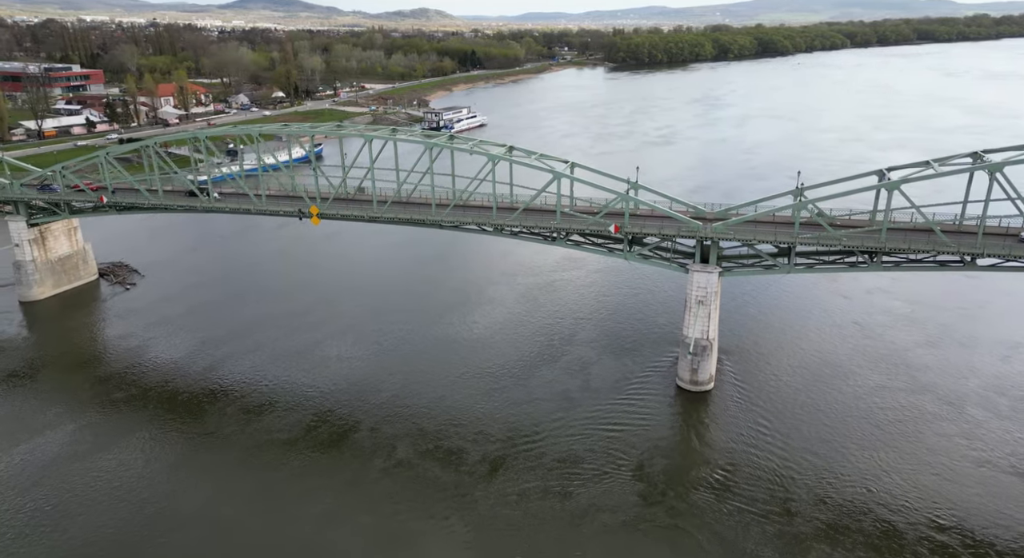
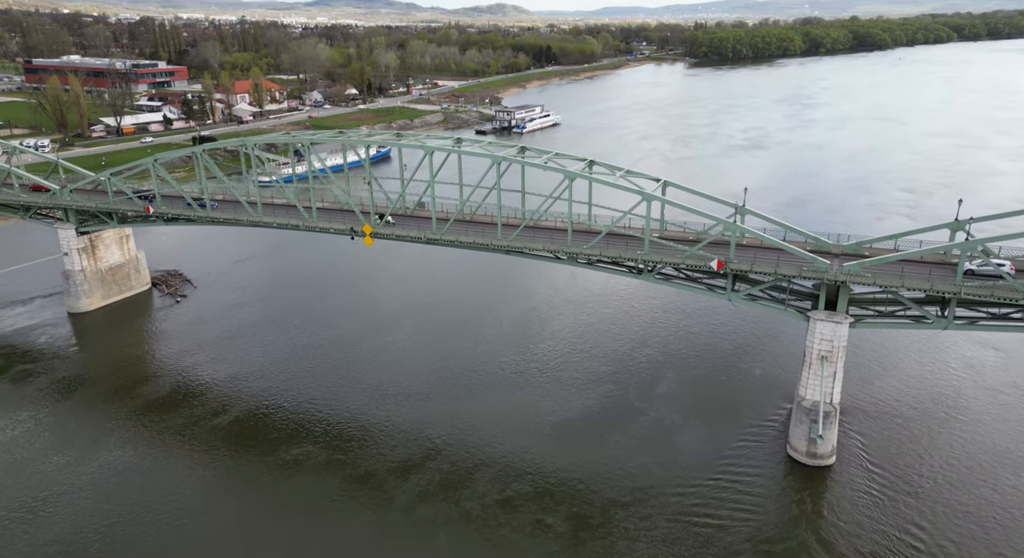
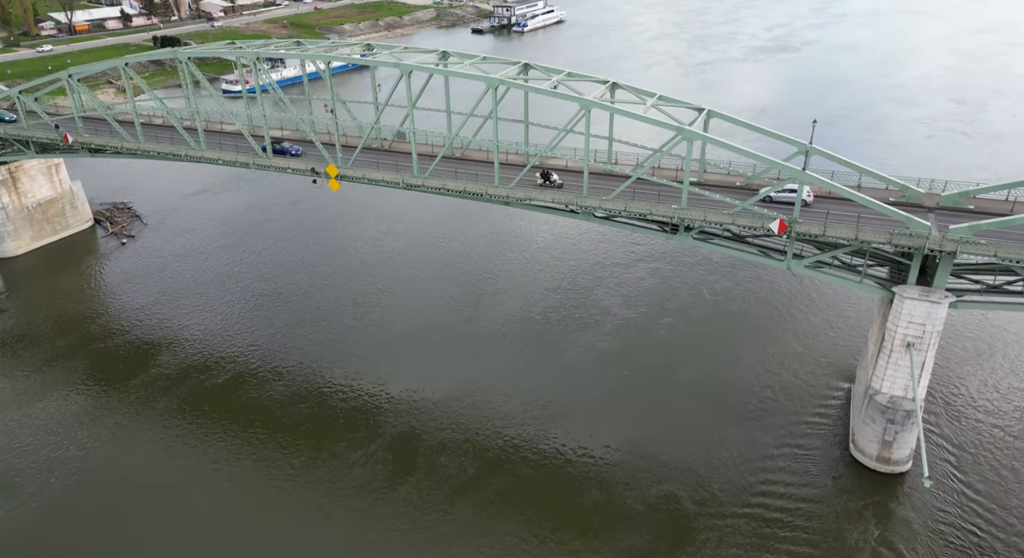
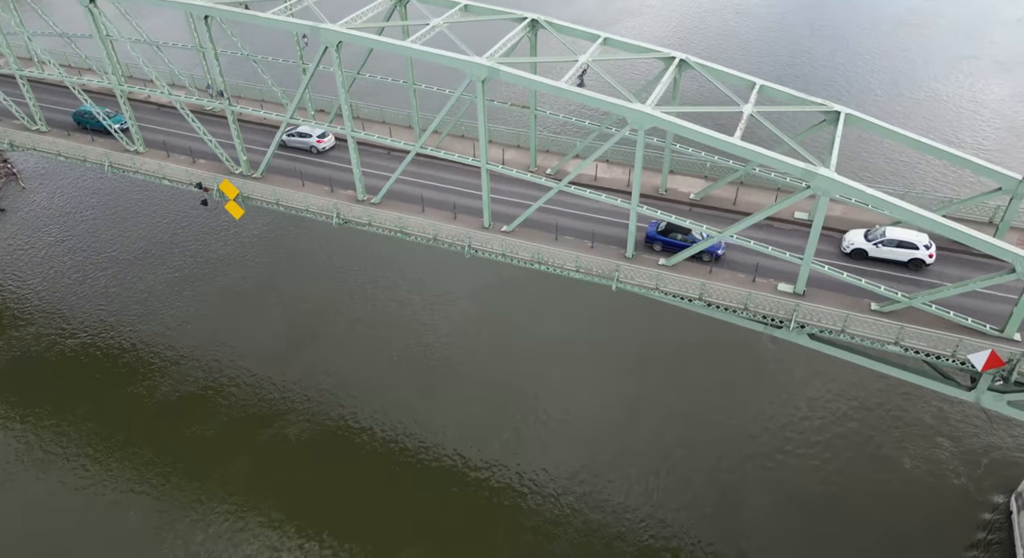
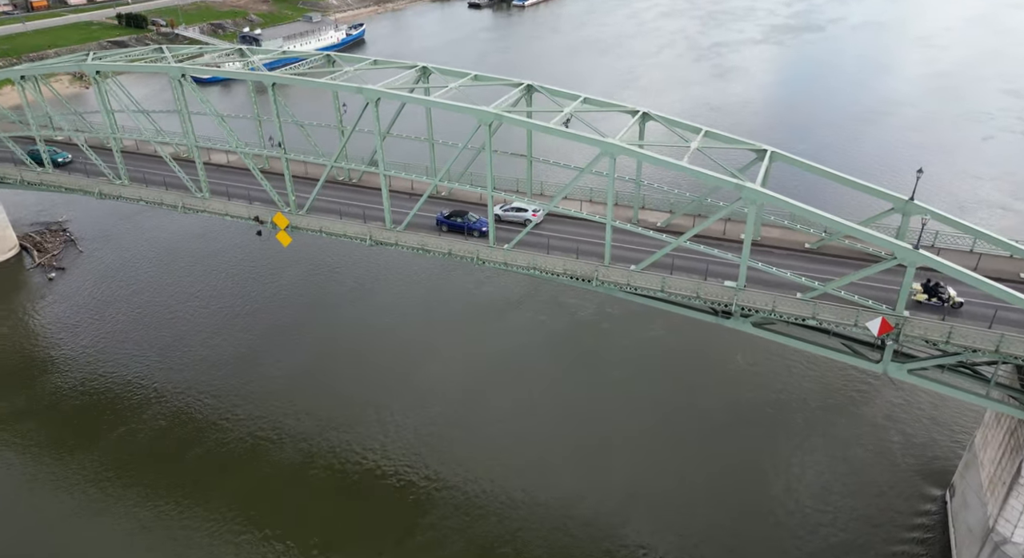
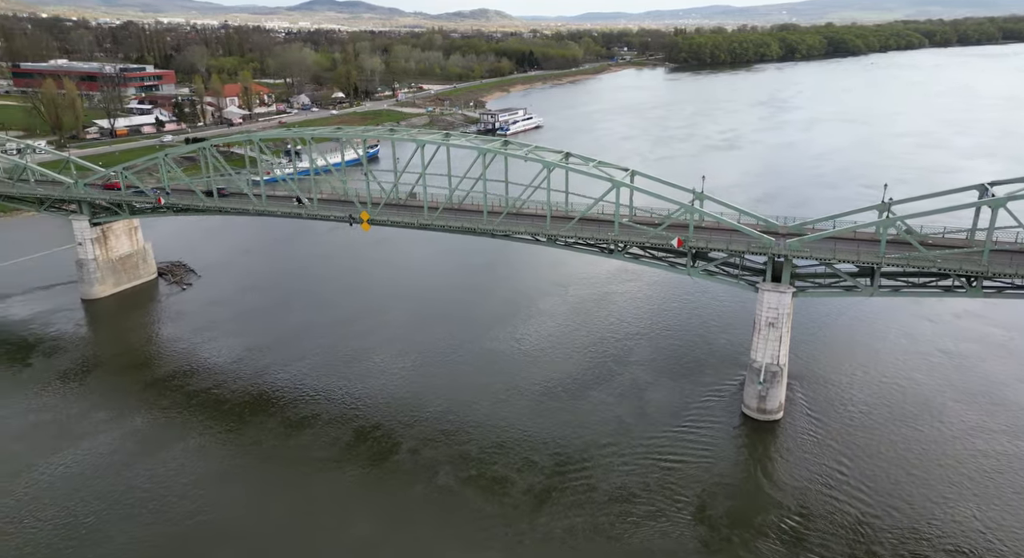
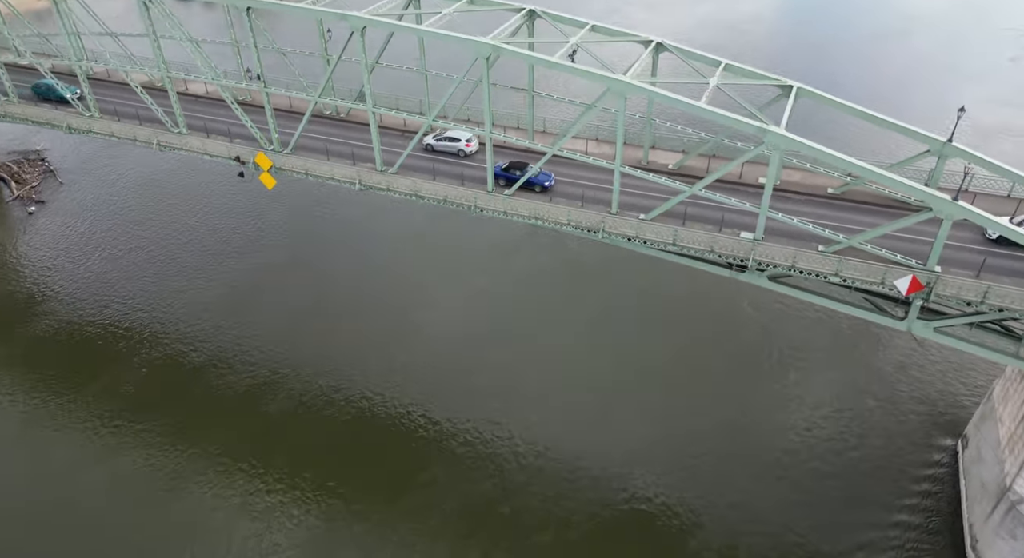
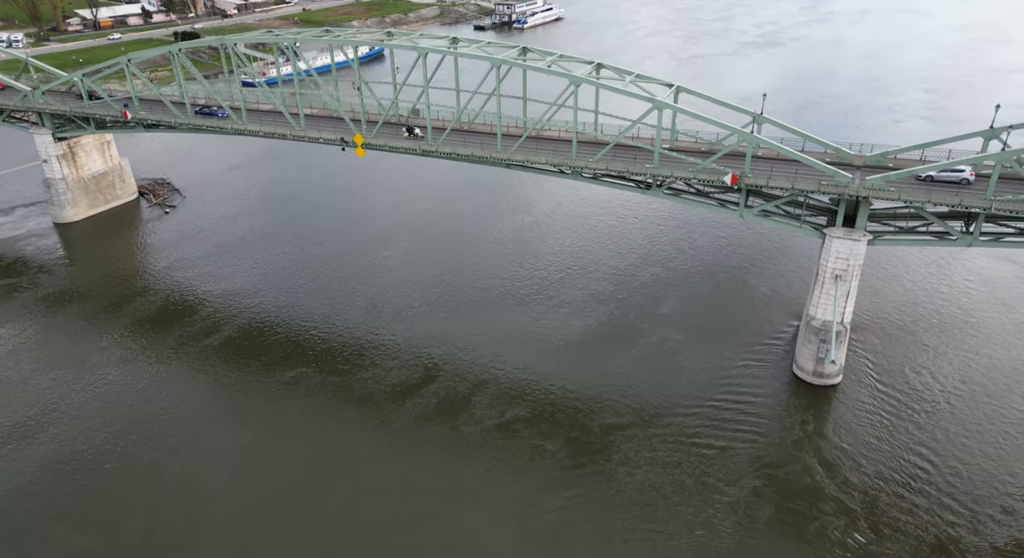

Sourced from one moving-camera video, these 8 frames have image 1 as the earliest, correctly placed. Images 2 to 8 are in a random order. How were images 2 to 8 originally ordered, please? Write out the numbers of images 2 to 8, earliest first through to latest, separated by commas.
6, 2, 8, 3, 5, 7, 4
